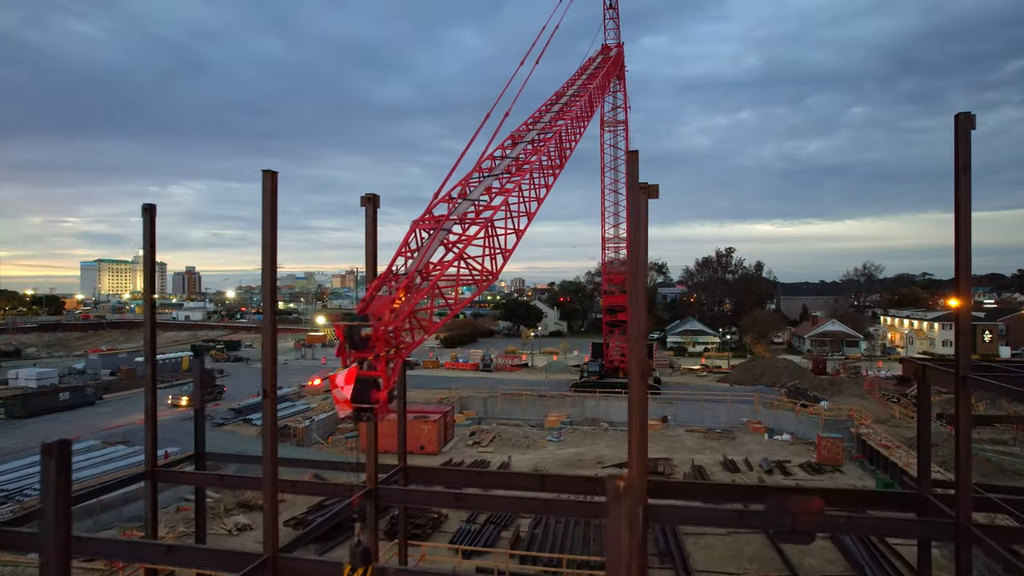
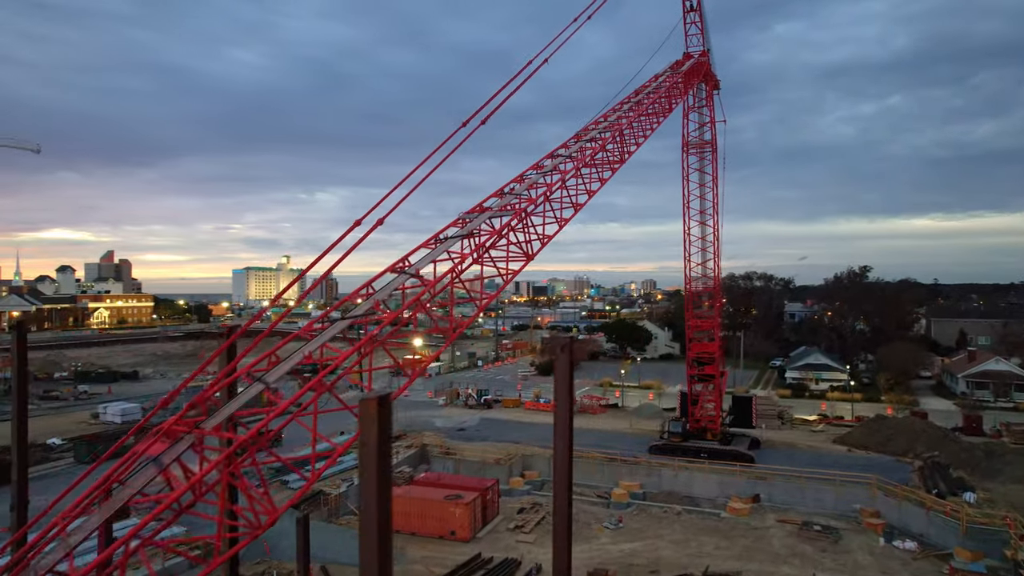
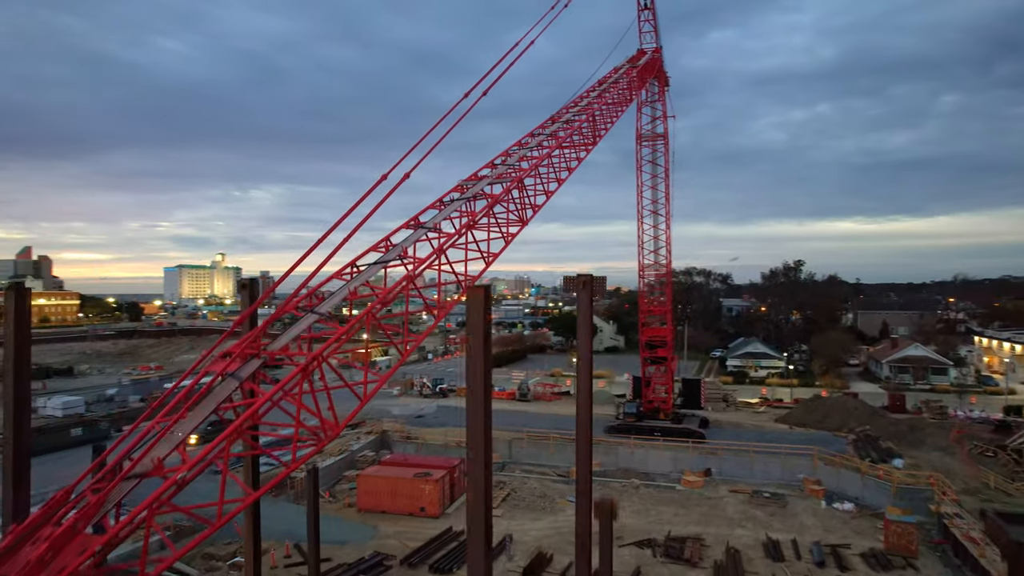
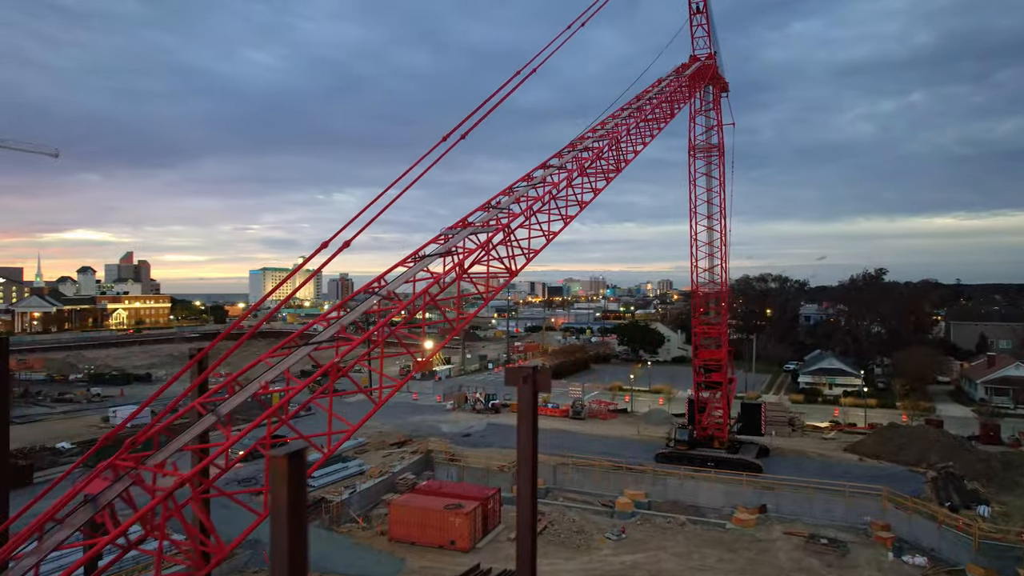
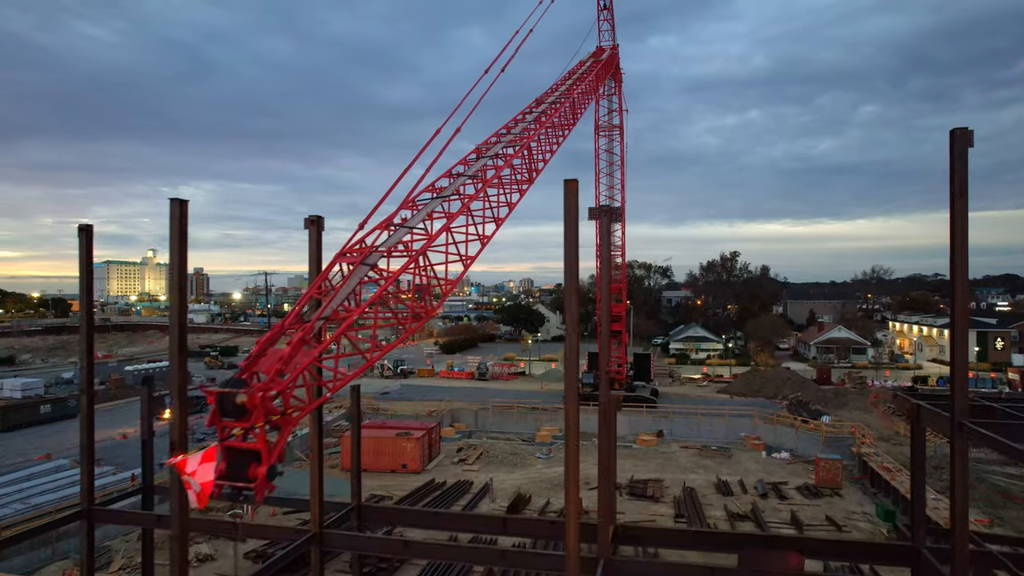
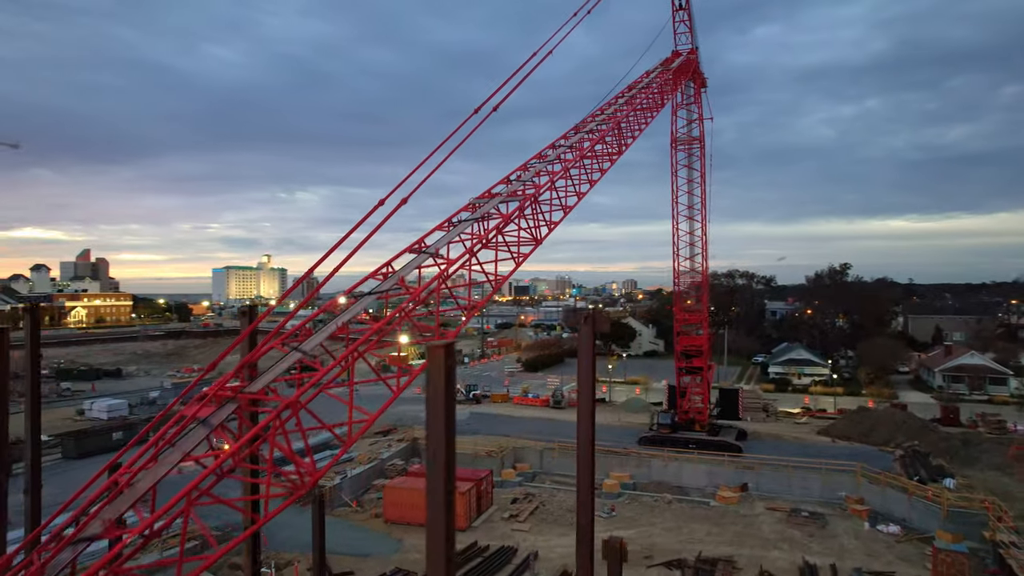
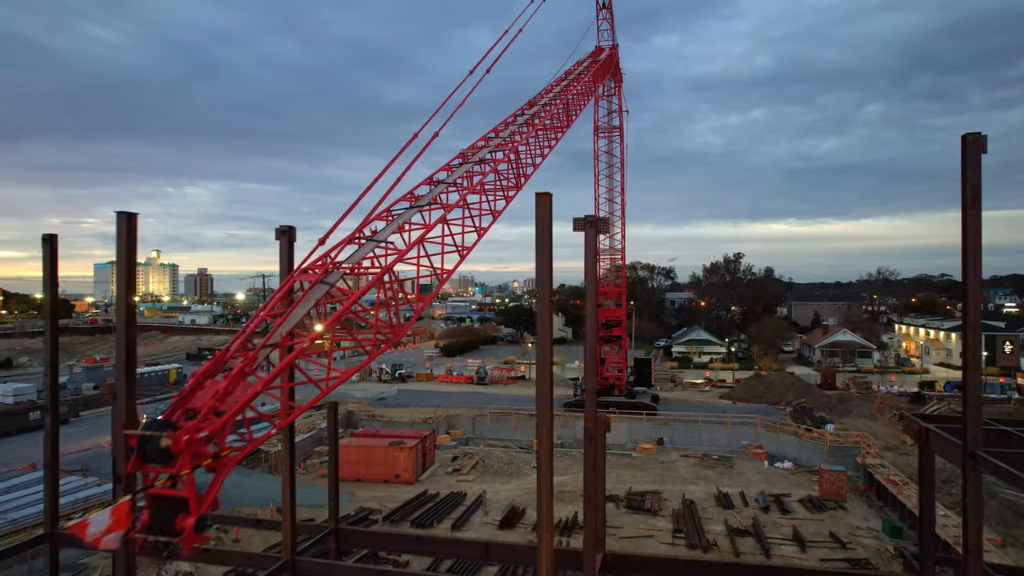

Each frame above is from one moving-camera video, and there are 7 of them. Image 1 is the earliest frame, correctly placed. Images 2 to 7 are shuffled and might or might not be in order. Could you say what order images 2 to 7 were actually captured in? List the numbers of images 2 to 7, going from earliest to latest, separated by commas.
5, 7, 3, 6, 2, 4
